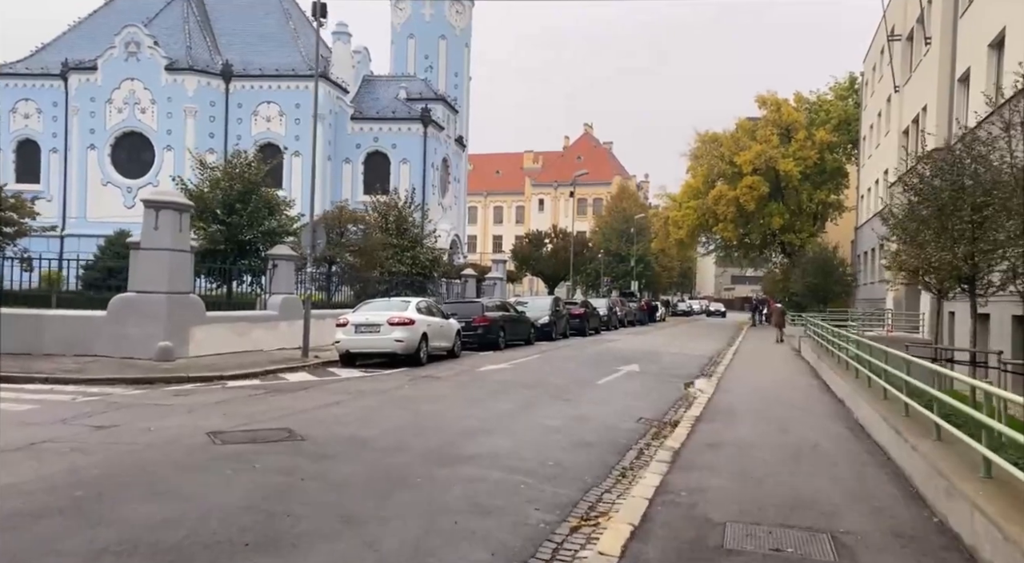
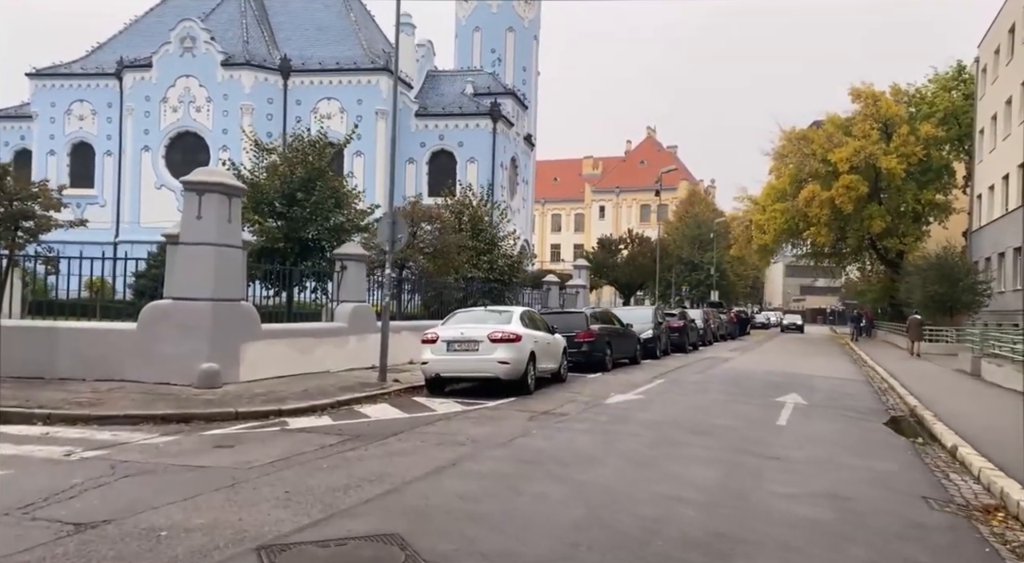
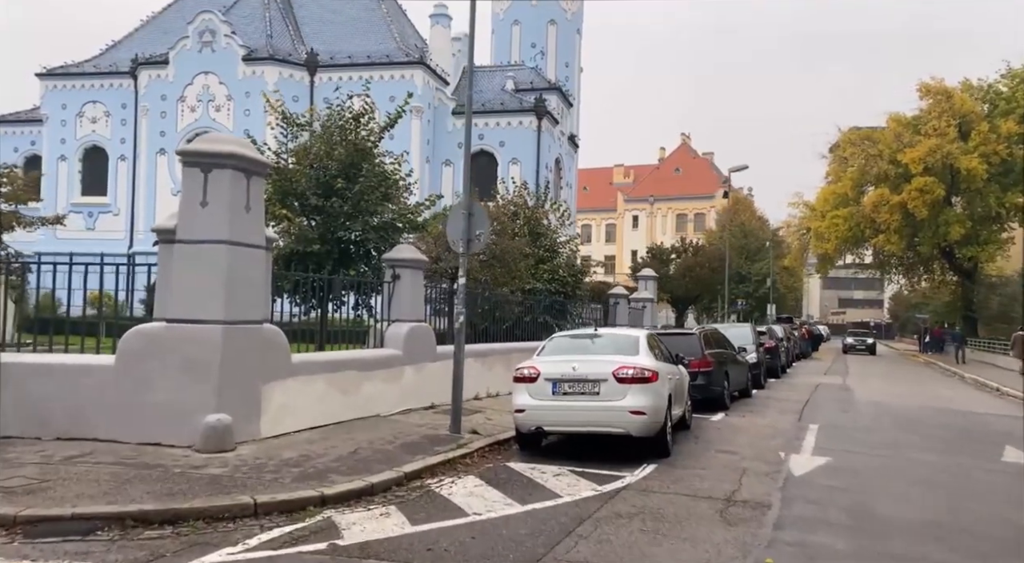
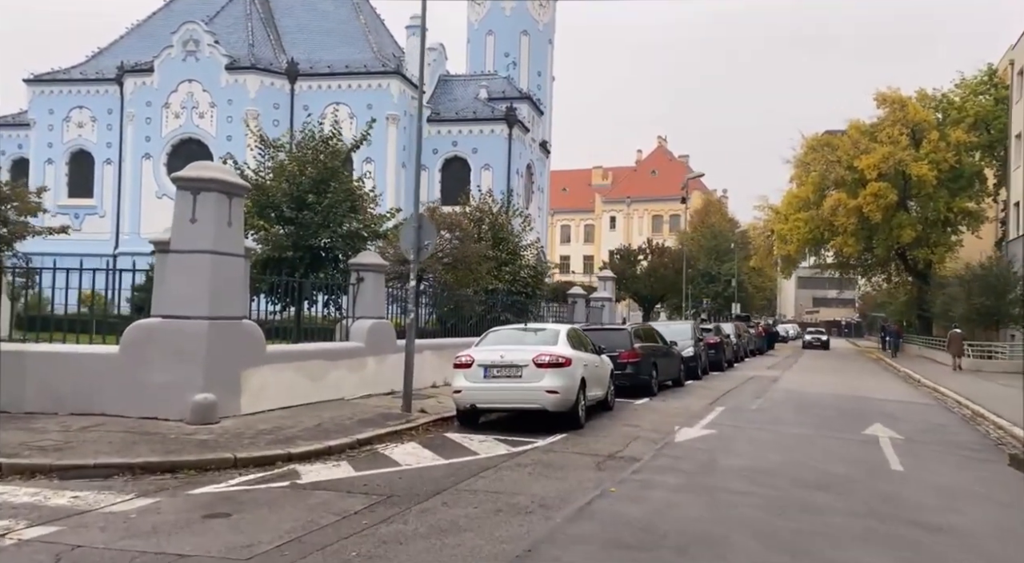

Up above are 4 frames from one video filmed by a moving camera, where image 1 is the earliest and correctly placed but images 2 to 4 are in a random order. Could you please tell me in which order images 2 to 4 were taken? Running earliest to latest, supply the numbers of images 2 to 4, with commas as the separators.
2, 4, 3
